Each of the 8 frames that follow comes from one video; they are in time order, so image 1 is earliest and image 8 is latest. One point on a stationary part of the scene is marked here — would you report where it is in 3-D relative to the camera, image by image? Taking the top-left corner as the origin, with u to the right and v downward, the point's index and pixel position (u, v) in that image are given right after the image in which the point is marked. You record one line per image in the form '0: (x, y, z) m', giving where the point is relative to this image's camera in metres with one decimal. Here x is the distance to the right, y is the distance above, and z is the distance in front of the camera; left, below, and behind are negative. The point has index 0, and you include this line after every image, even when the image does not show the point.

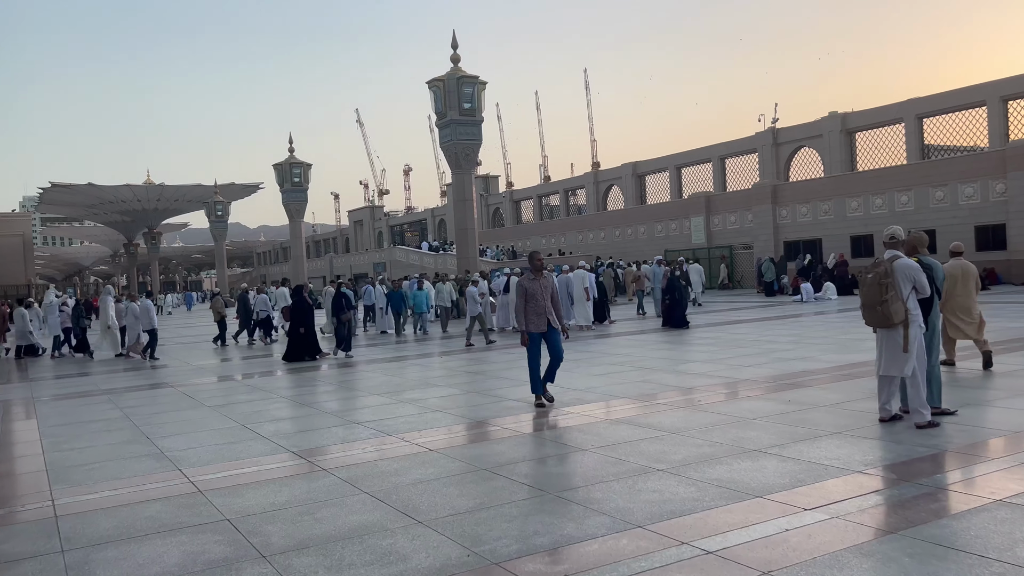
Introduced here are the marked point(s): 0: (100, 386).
0: (-6.5, -1.6, +12.9) m
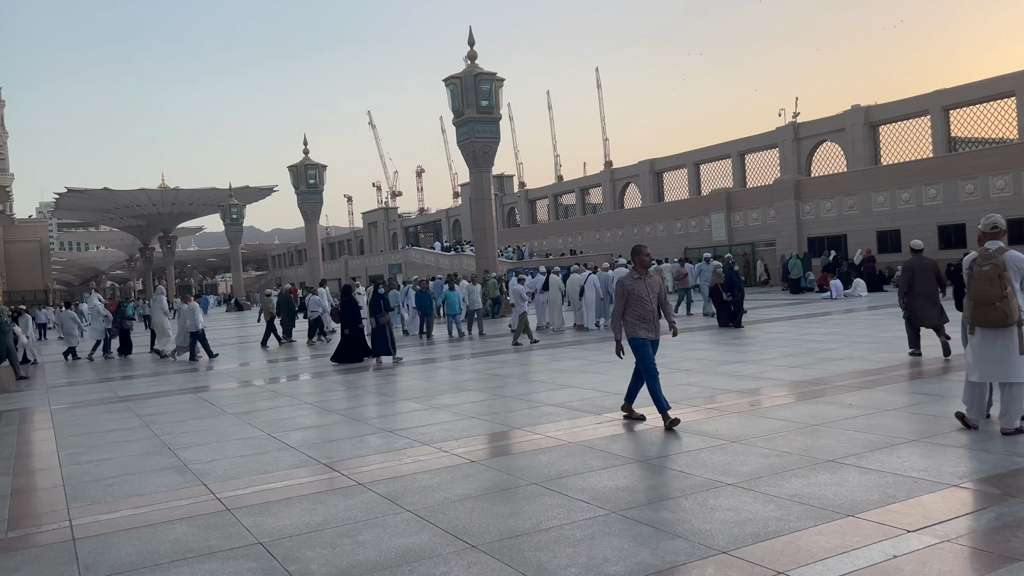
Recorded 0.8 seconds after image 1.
0: (-6.0, -1.6, +12.5) m
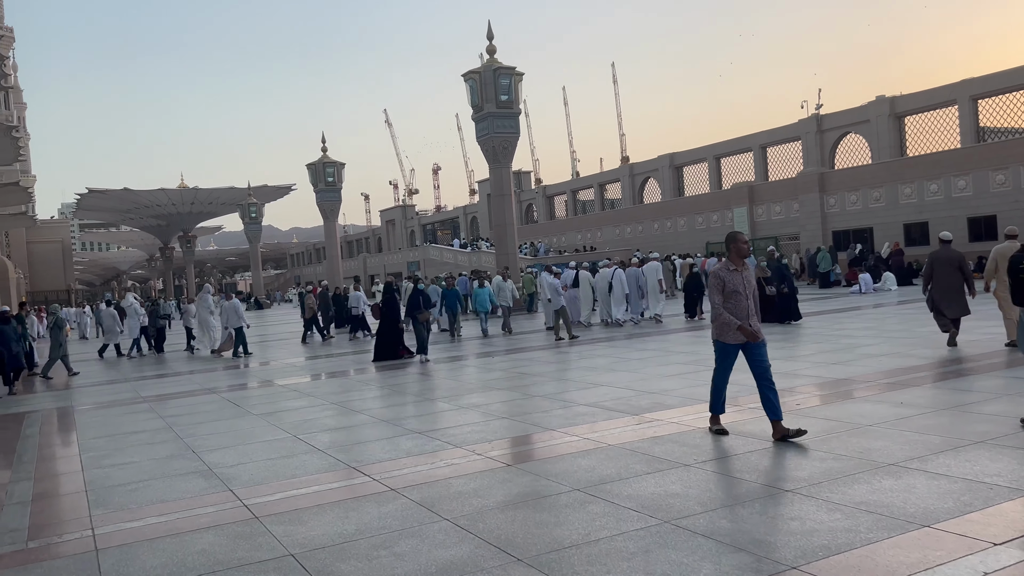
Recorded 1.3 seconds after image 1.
0: (-5.6, -1.6, +12.4) m
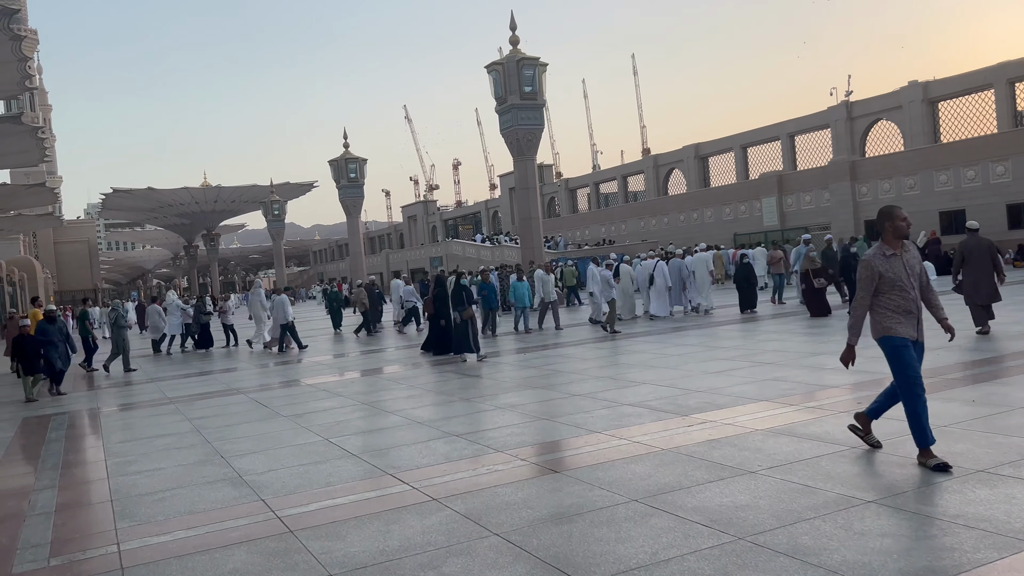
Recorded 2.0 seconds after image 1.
0: (-5.1, -1.6, +12.2) m
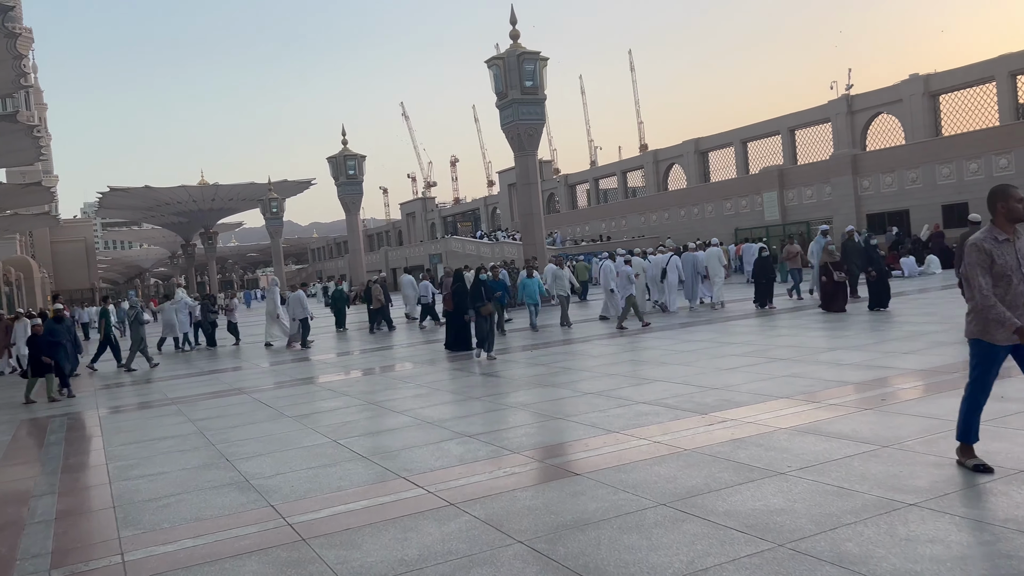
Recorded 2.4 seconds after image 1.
0: (-5.0, -1.6, +11.9) m
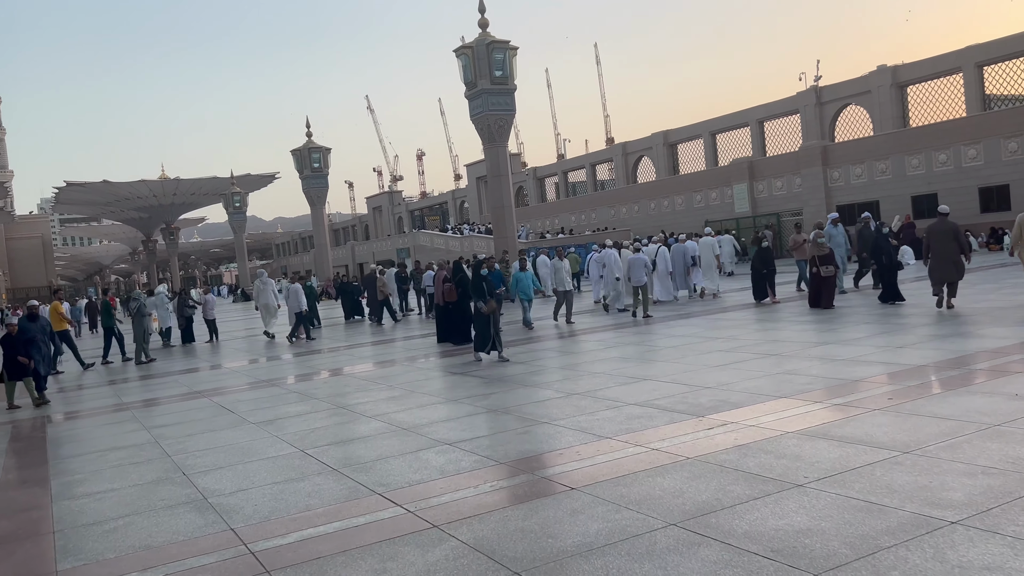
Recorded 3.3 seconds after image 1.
0: (-5.3, -1.5, +11.2) m
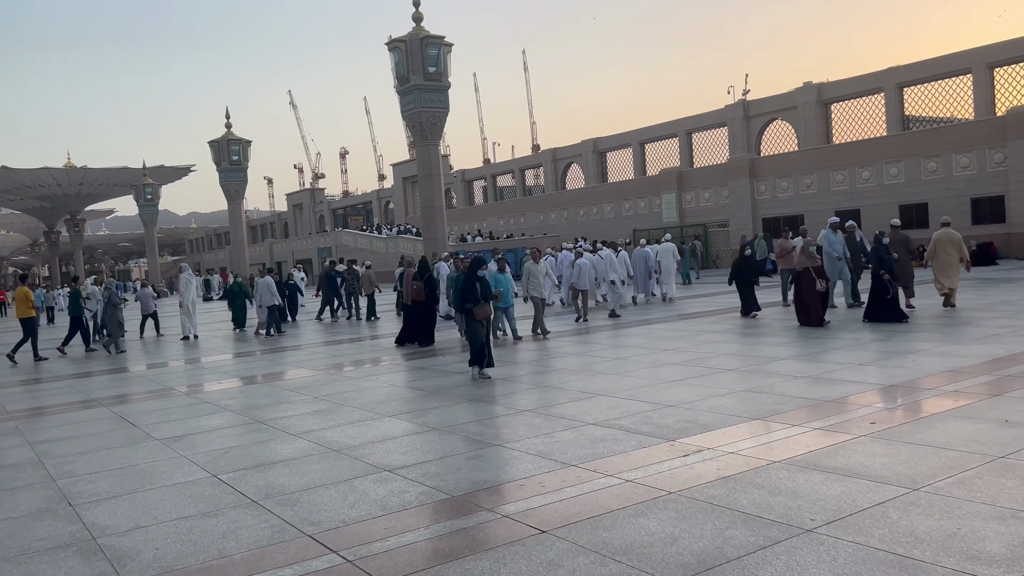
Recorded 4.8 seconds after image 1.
0: (-6.1, -1.4, +9.9) m
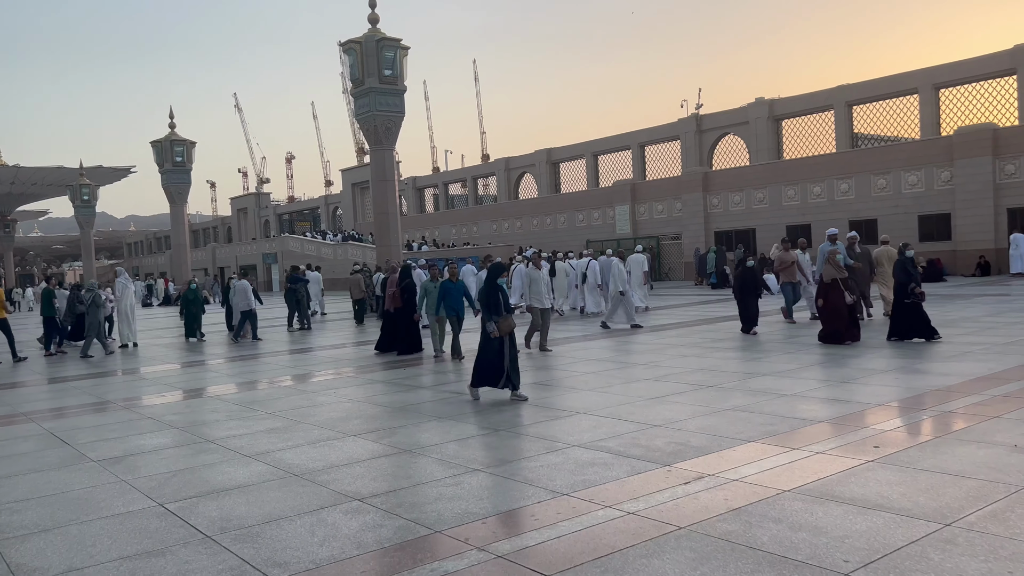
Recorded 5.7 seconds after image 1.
0: (-6.5, -1.5, +9.0) m
